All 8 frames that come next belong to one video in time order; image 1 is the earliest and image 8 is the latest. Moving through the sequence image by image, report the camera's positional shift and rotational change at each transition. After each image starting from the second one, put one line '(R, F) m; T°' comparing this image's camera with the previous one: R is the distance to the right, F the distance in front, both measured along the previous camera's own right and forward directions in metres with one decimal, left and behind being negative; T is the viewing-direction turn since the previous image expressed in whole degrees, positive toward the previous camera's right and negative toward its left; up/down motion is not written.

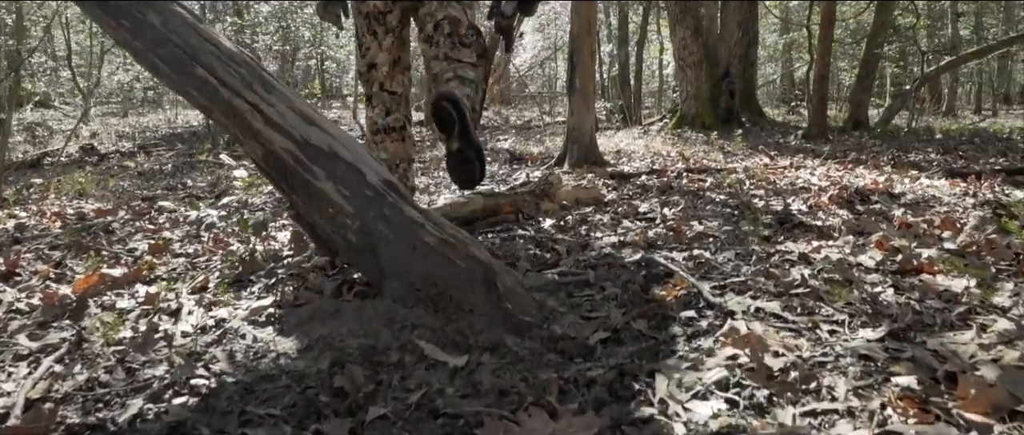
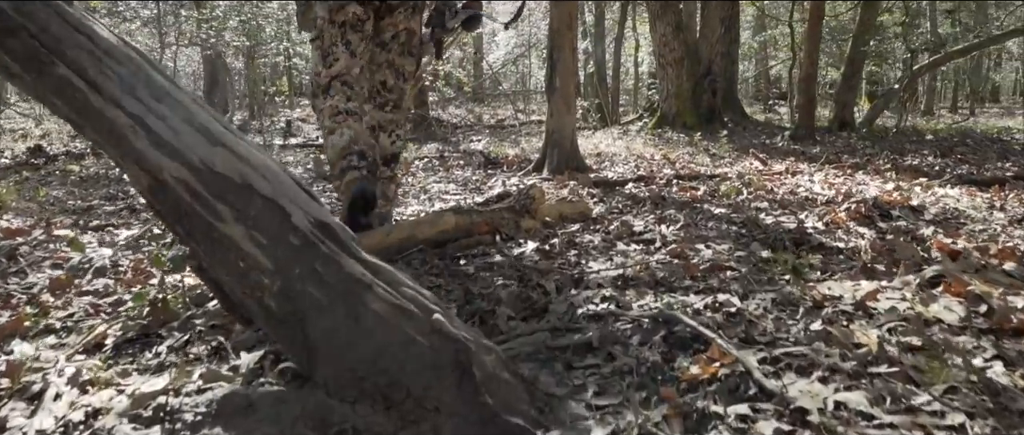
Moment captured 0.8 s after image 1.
(0.0, +0.7) m; +2°
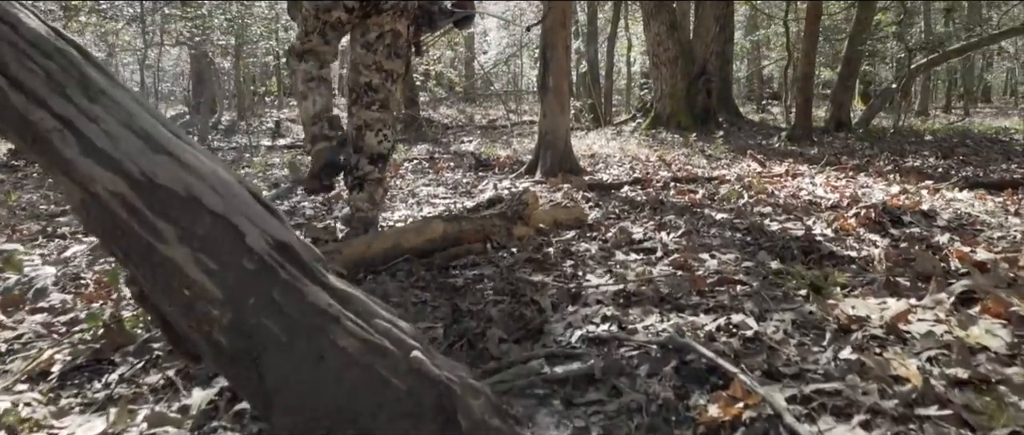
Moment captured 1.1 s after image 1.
(0.0, +0.3) m; +1°
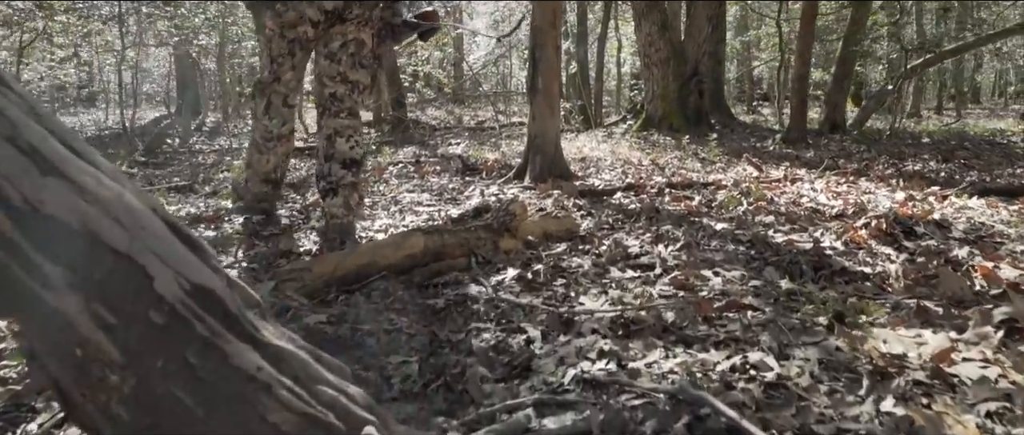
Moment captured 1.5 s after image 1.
(0.0, +0.3) m; +1°
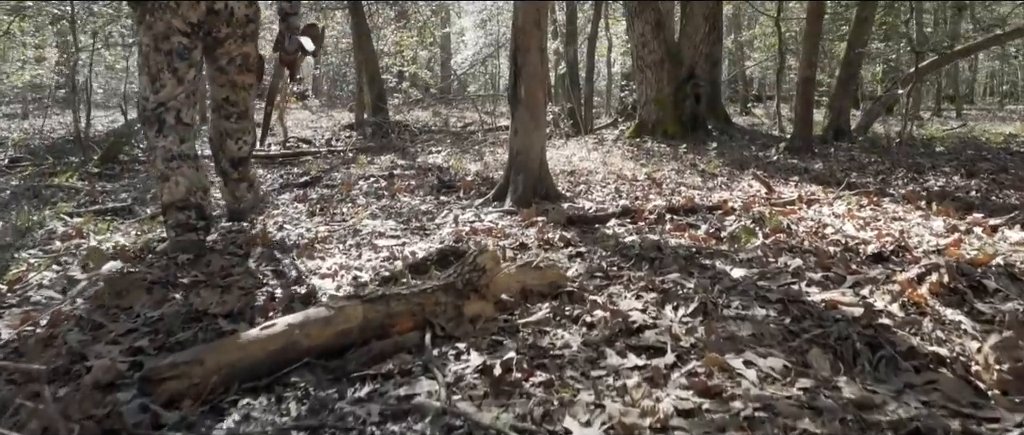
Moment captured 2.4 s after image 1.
(+0.1, +0.9) m; +1°
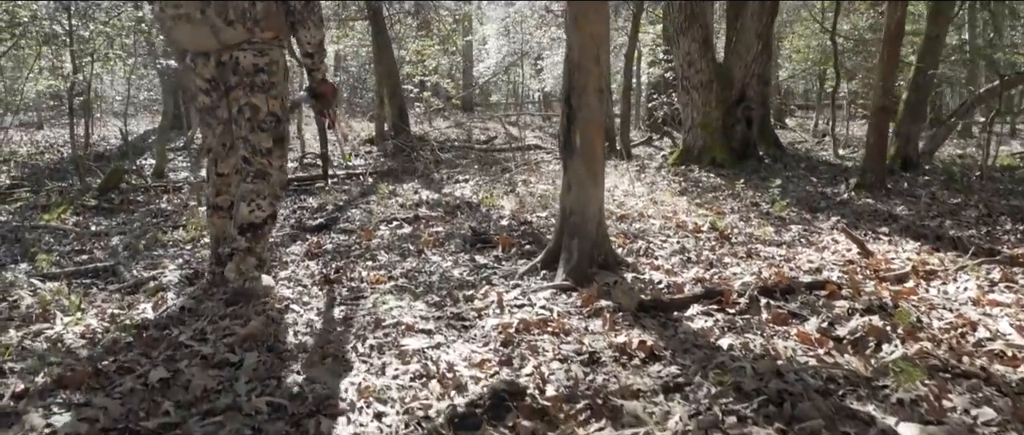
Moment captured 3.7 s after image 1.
(-0.2, +1.1) m; -1°
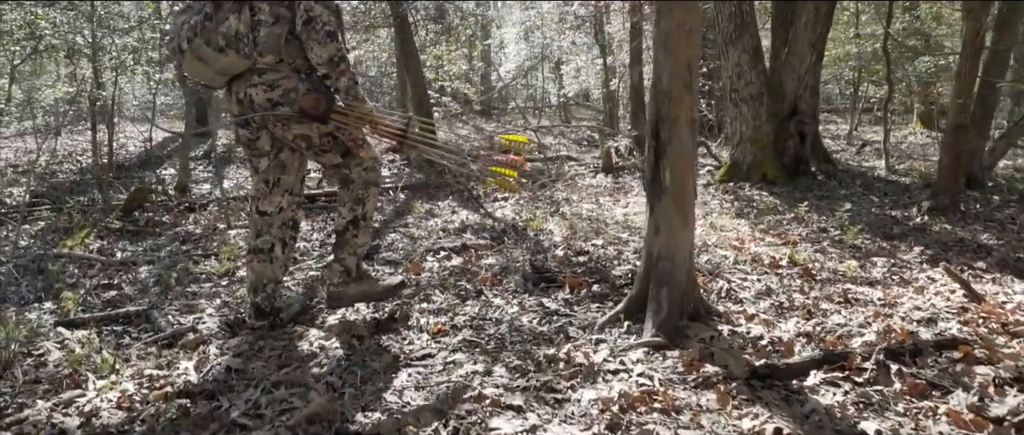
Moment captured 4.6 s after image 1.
(-0.4, +0.6) m; -1°
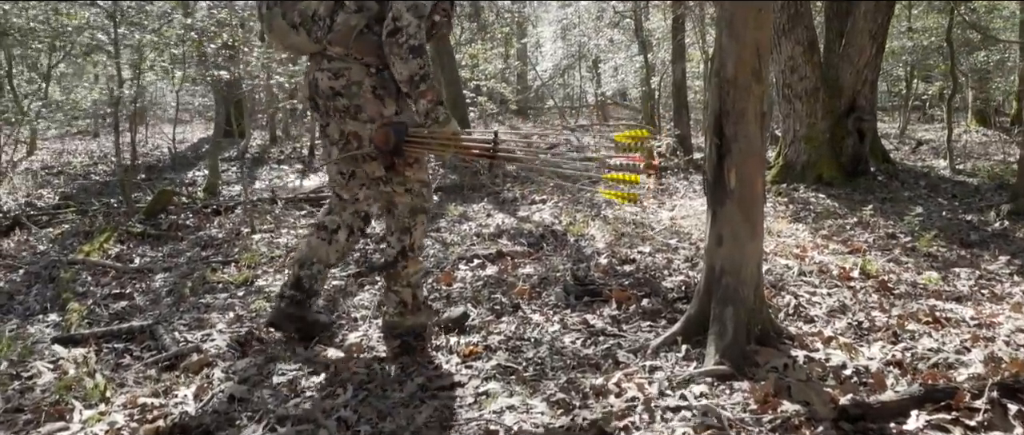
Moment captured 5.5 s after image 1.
(0.0, +0.6) m; -2°
